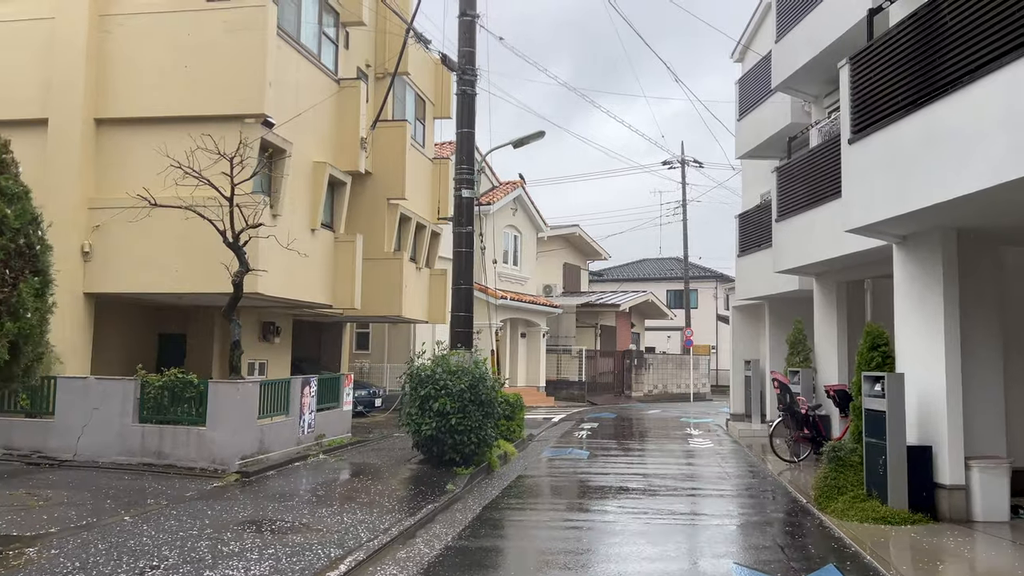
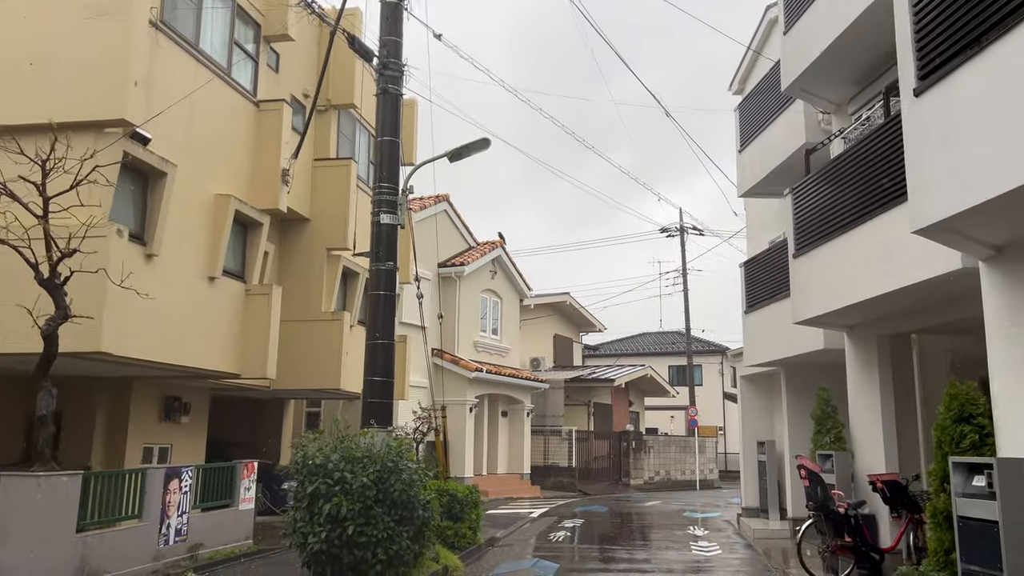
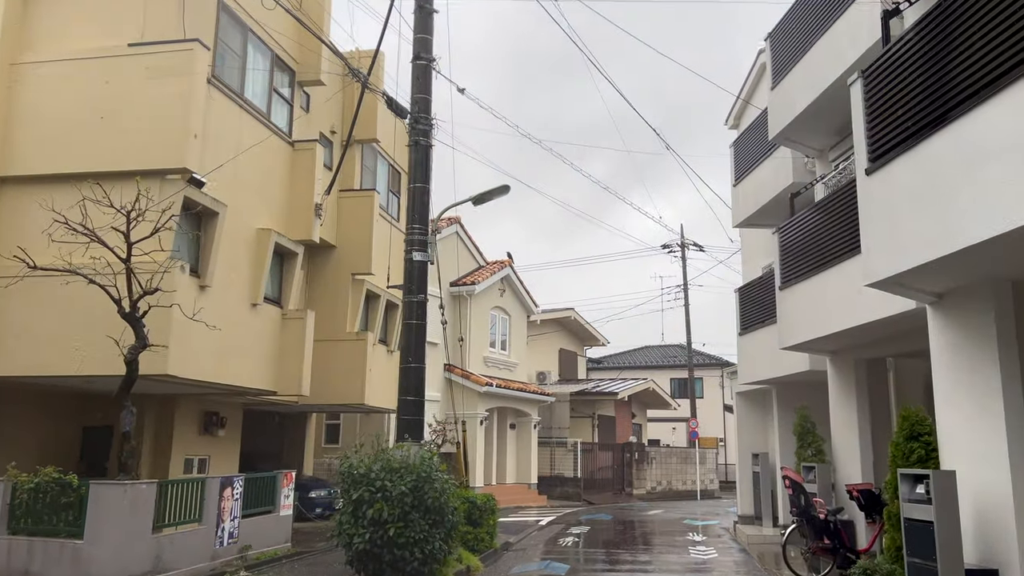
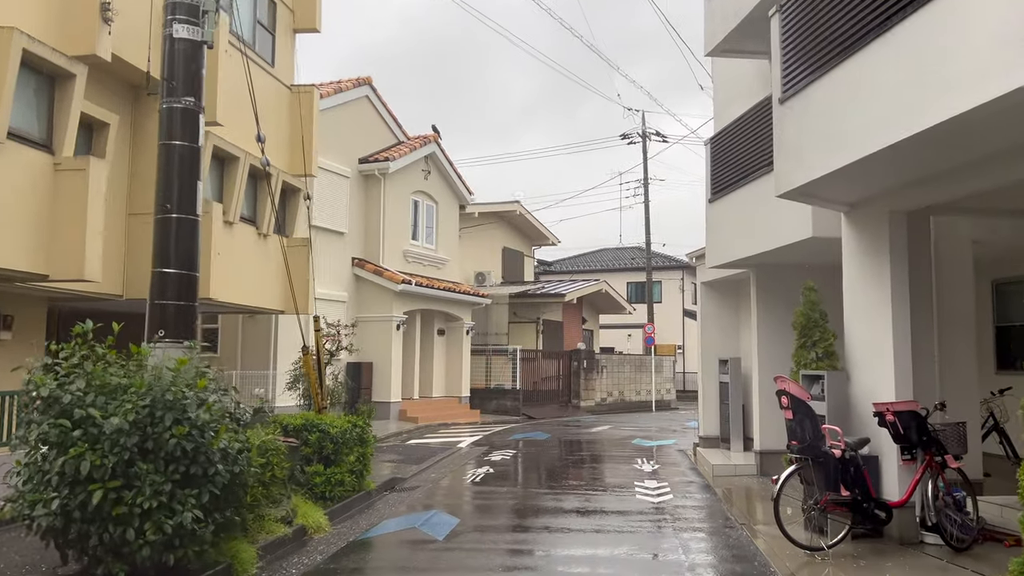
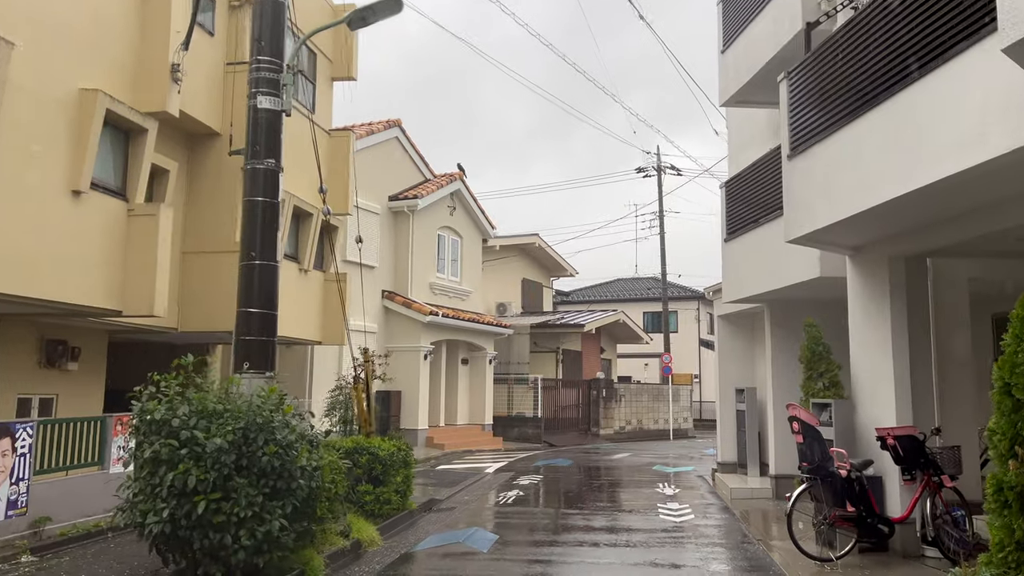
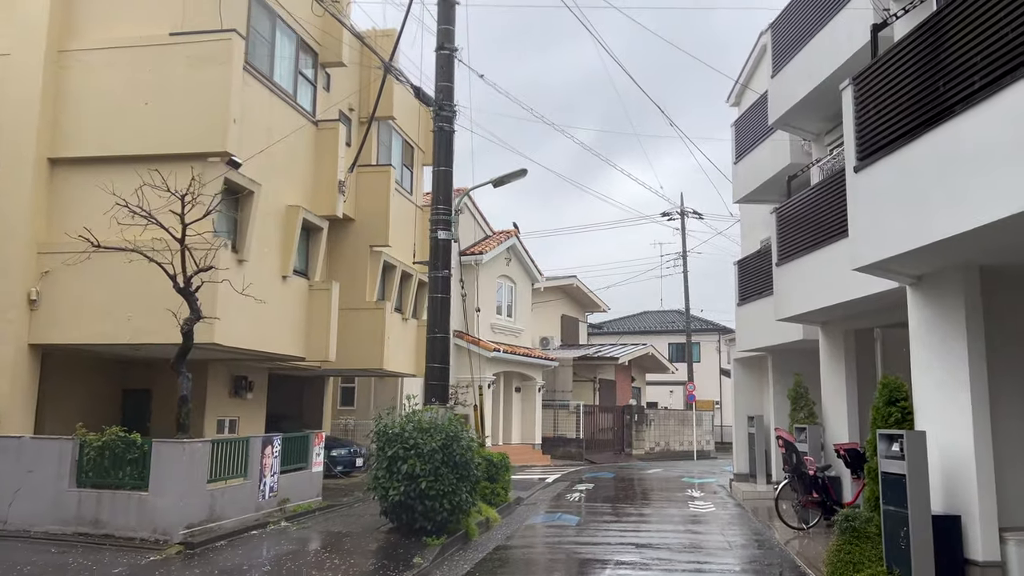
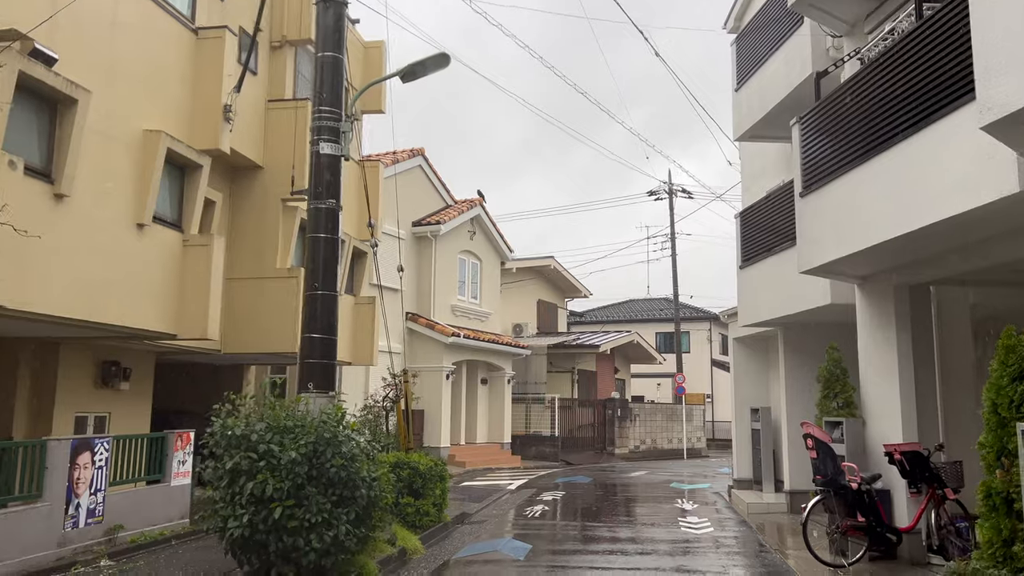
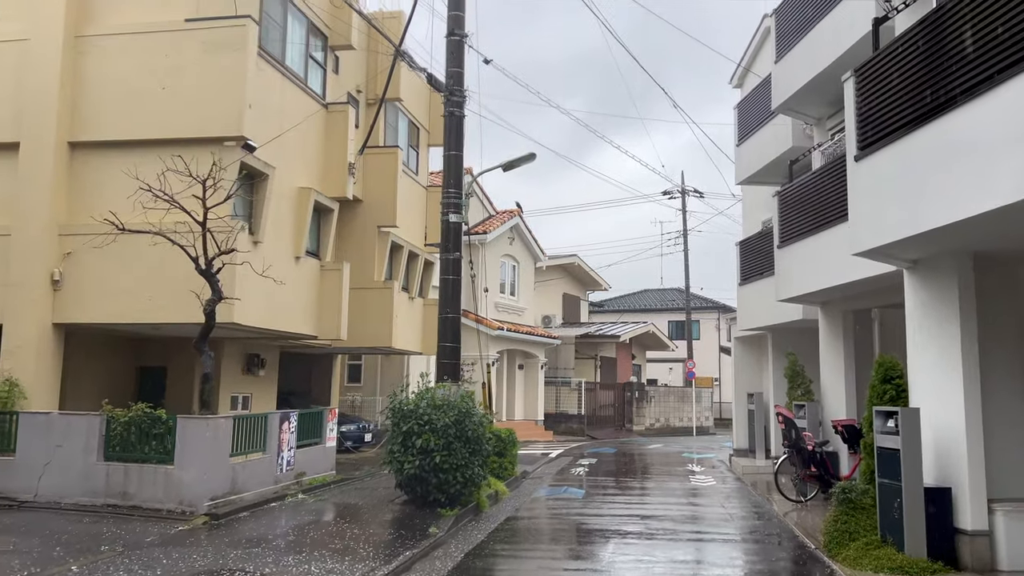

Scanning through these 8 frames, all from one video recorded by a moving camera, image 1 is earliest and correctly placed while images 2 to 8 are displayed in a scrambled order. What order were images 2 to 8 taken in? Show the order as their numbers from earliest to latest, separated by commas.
8, 6, 3, 2, 7, 5, 4
